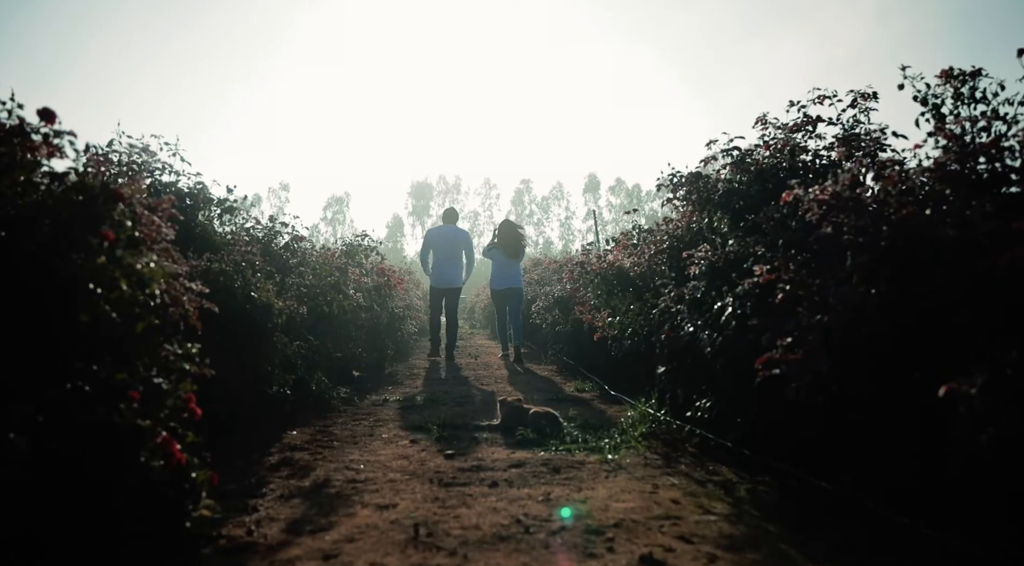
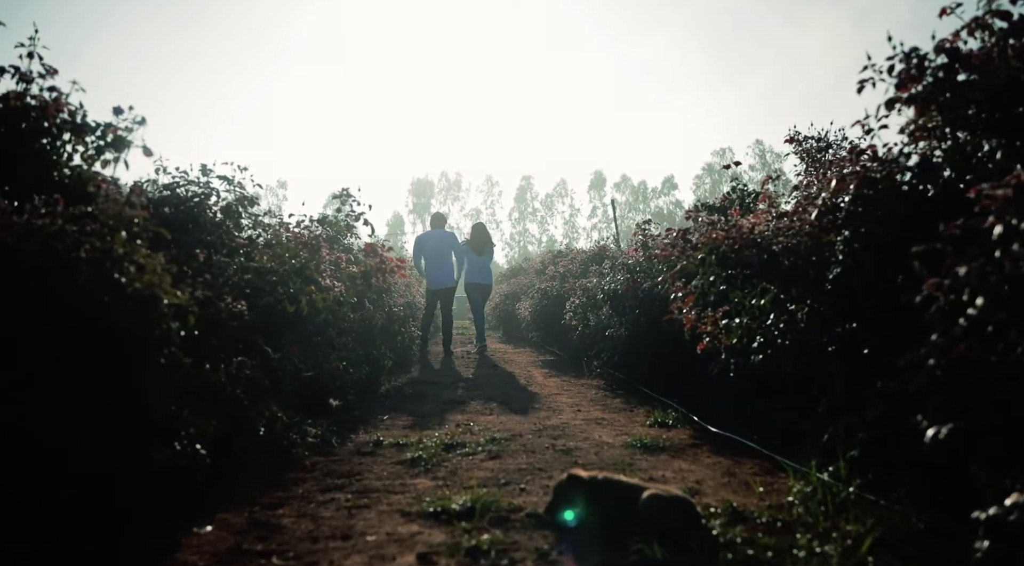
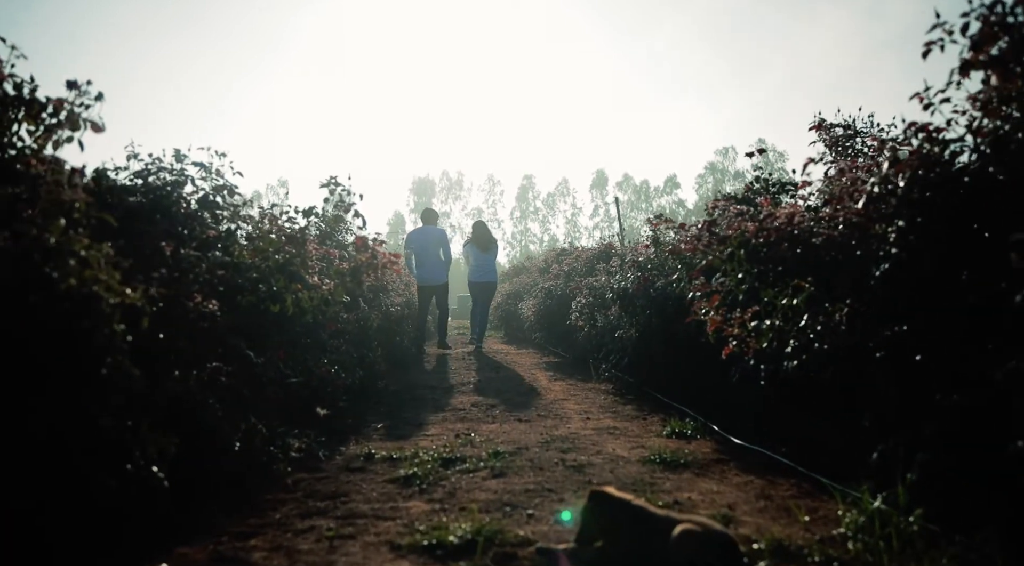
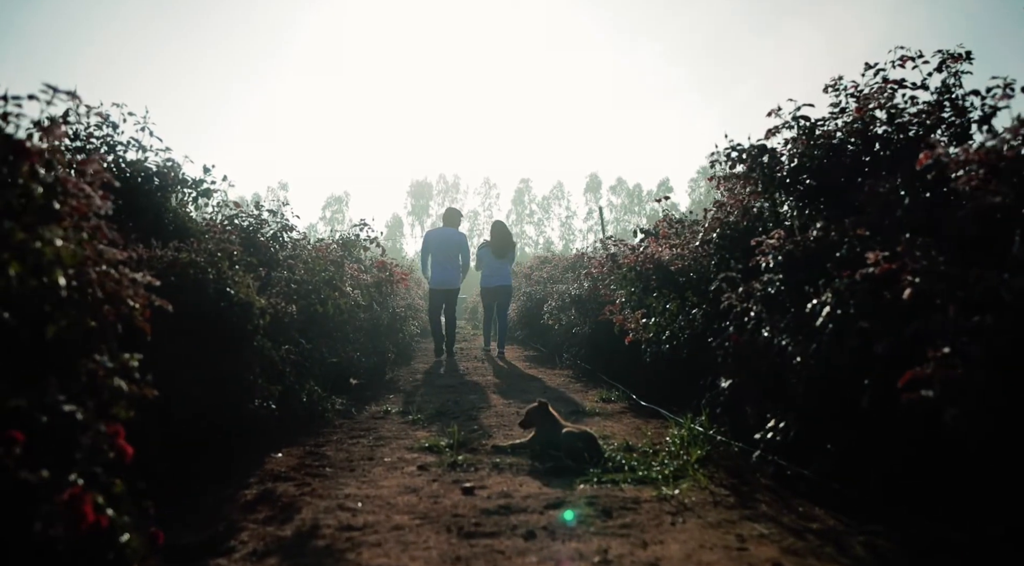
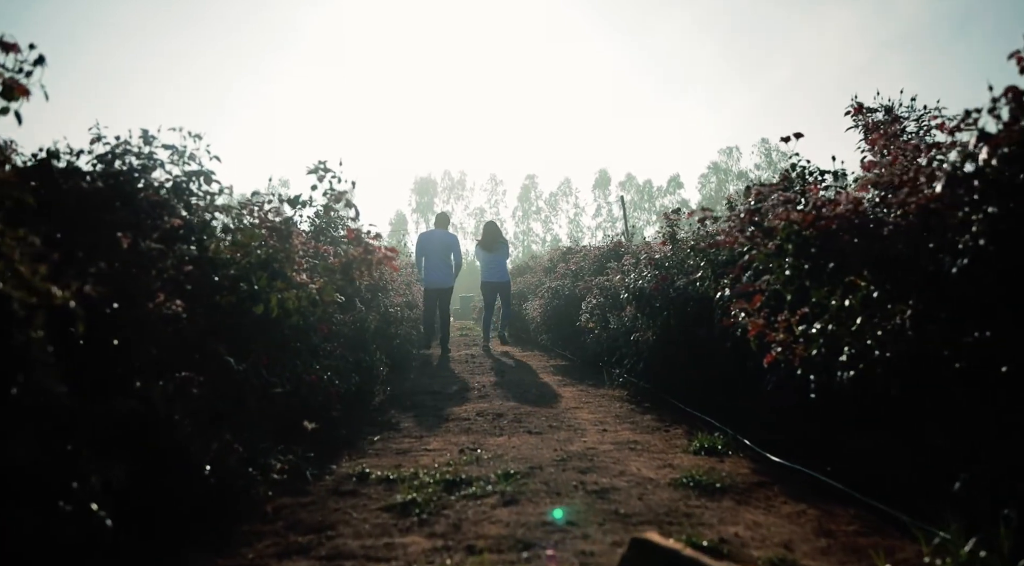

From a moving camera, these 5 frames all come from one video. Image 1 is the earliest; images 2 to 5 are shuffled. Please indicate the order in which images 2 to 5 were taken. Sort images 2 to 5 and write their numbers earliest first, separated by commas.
4, 2, 3, 5
